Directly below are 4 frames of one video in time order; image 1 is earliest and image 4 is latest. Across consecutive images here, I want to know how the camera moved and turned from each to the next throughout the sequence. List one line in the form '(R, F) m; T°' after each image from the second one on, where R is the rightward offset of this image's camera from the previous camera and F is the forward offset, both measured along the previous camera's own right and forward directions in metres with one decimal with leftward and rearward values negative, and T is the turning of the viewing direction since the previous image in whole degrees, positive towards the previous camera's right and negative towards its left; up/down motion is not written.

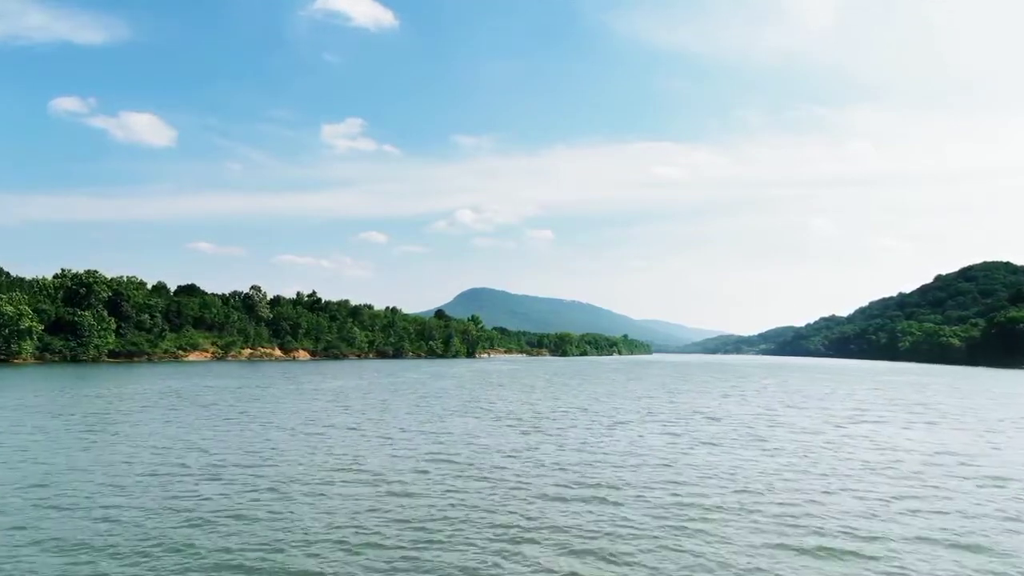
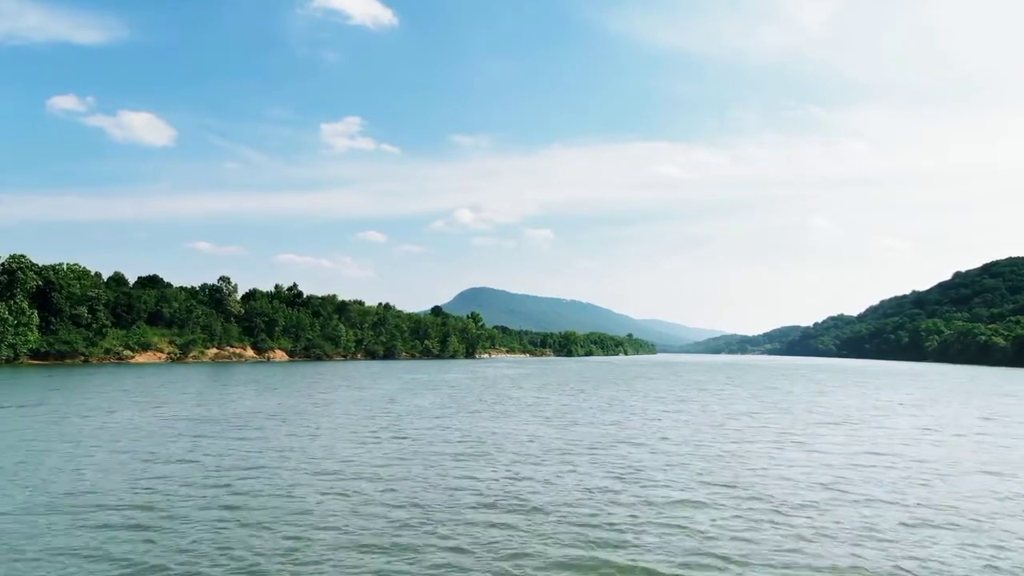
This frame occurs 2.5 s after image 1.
(-1.0, +16.1) m; 0°
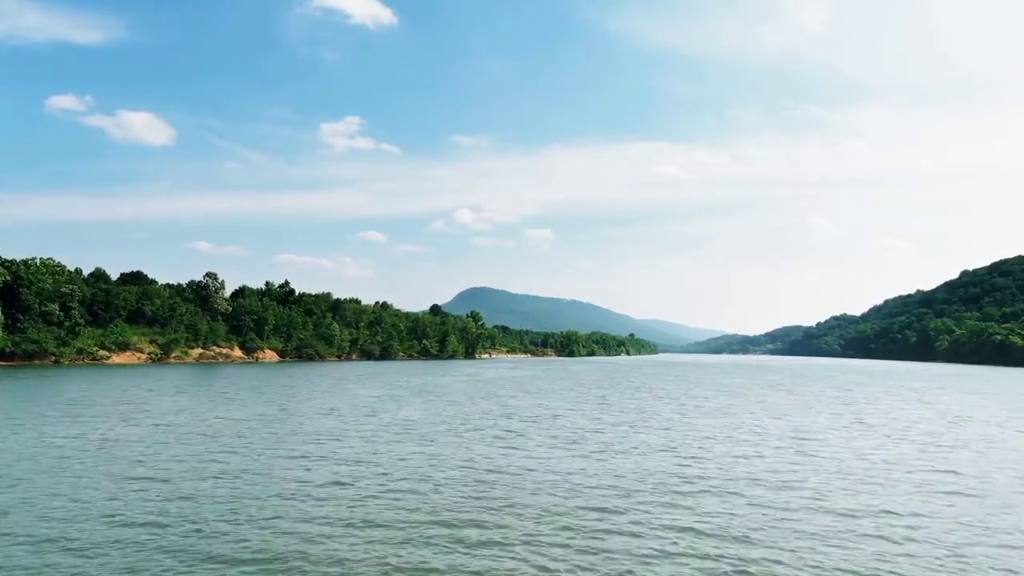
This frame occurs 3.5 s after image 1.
(-0.3, +5.7) m; 0°
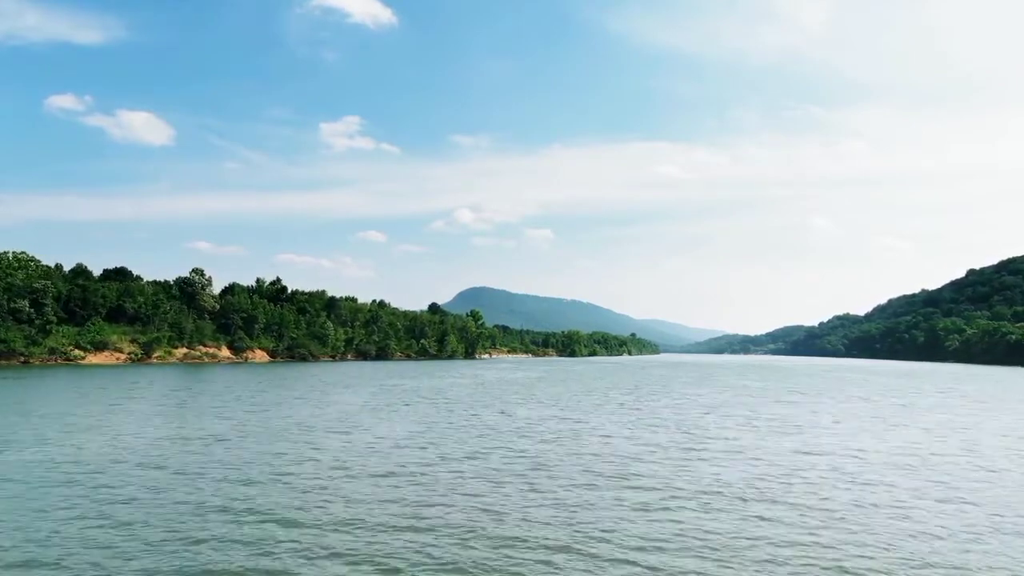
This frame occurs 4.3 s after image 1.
(-0.3, +5.2) m; 0°
